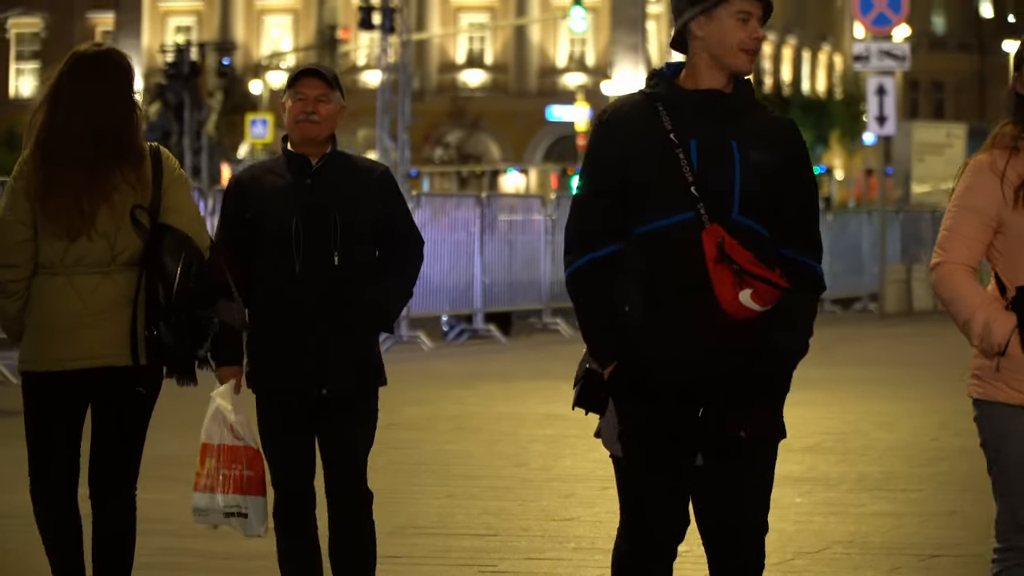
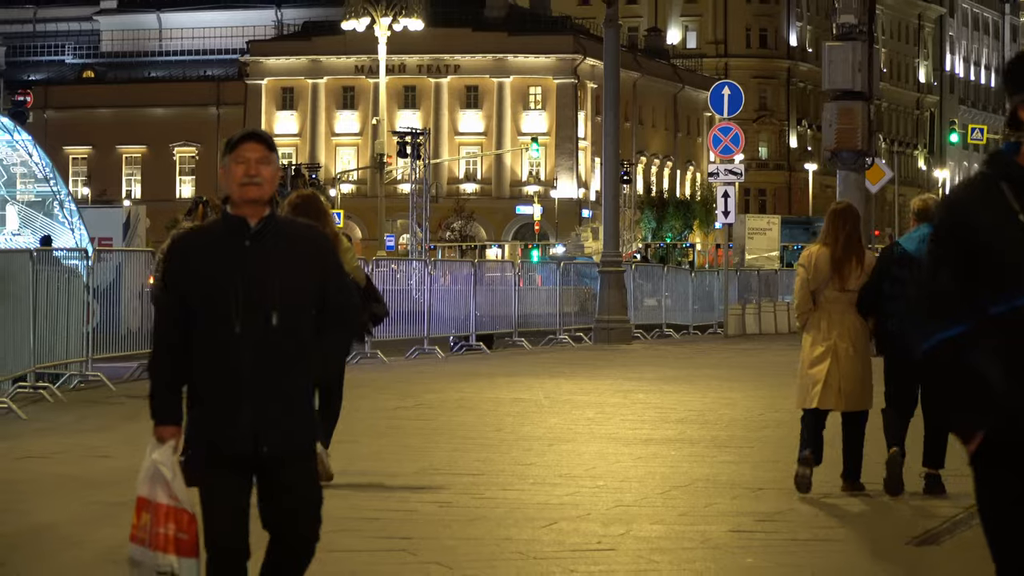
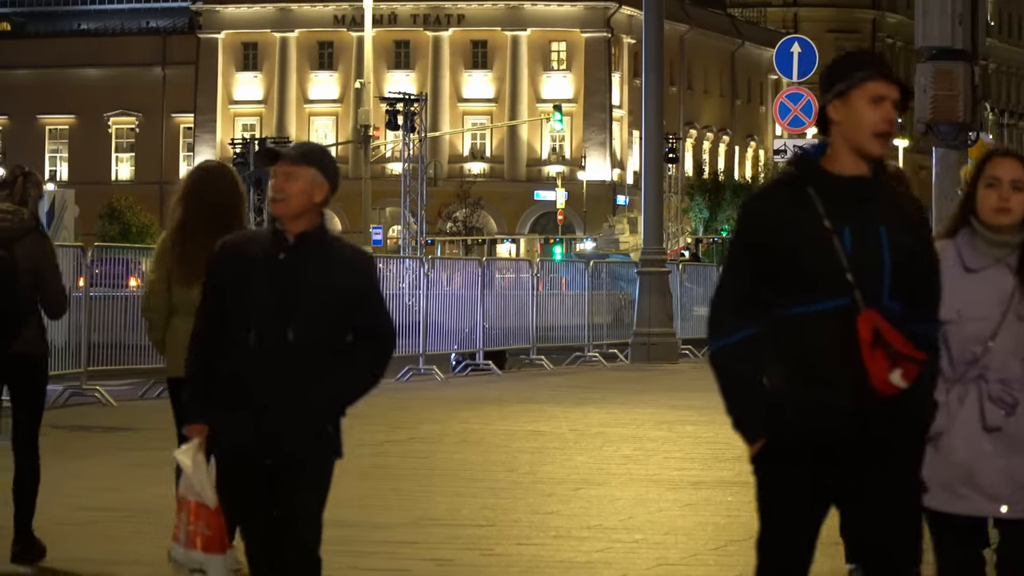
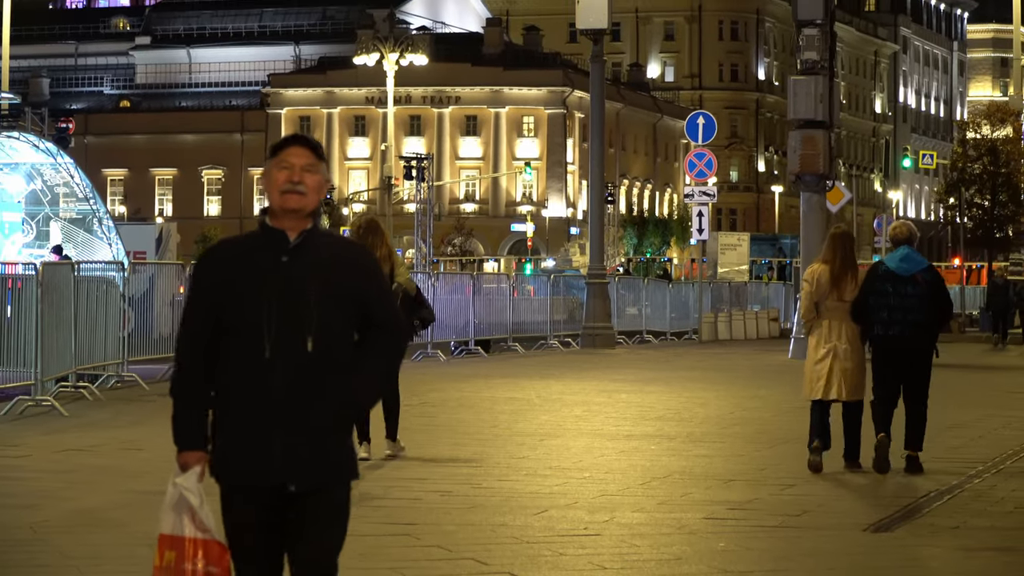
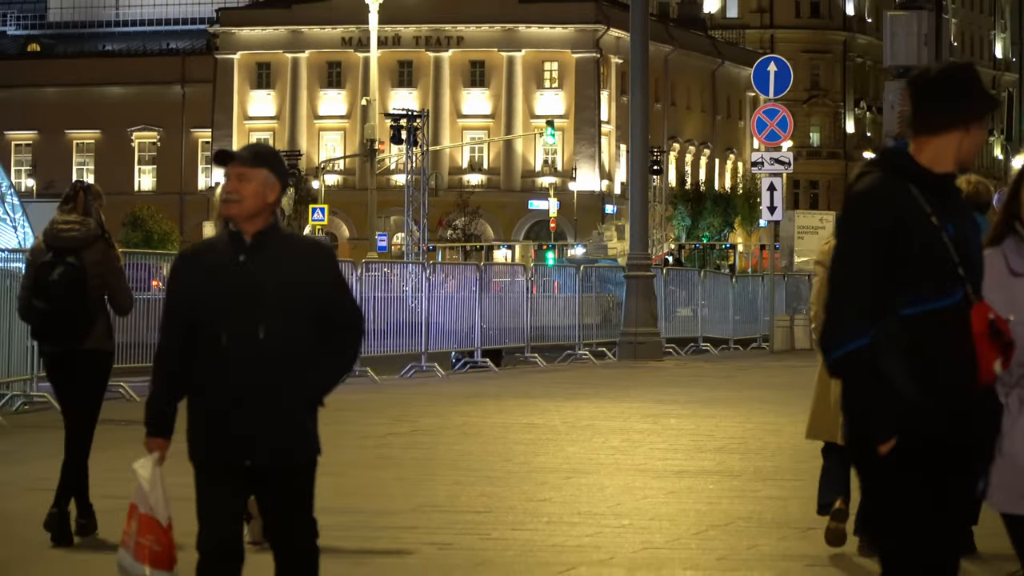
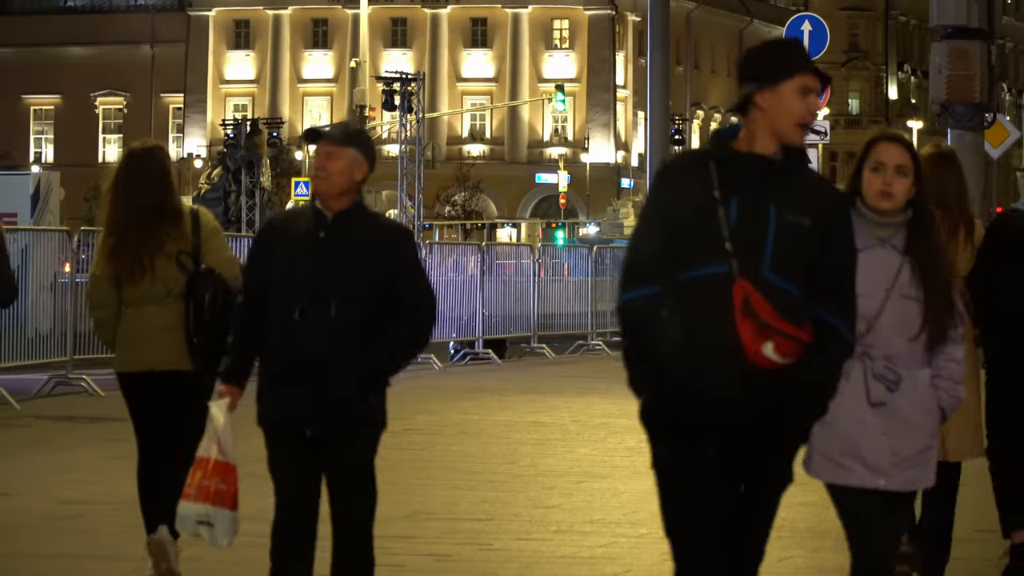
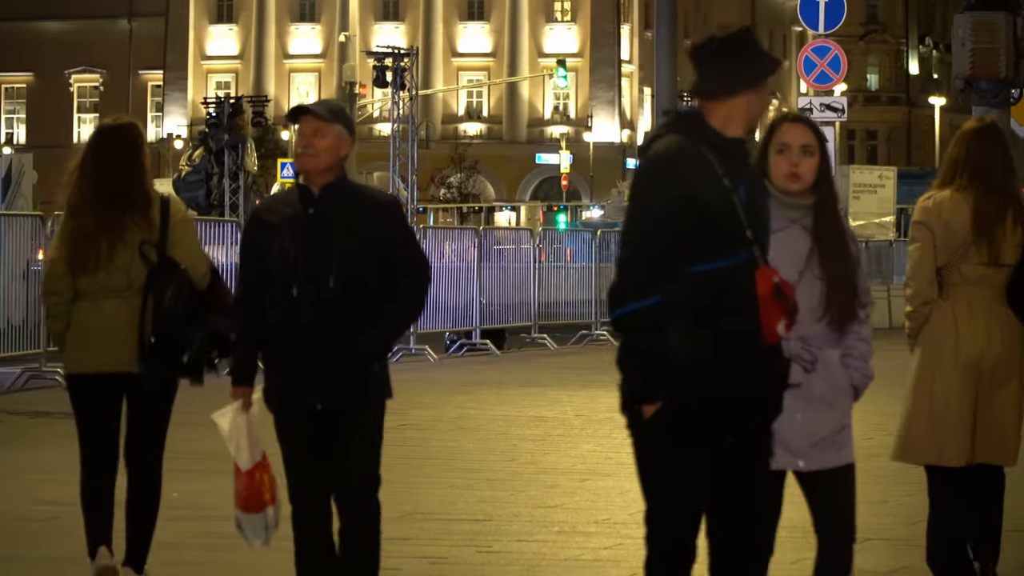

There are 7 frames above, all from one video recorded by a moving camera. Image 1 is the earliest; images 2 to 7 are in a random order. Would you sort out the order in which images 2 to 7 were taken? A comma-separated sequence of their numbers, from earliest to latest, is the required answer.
7, 6, 3, 5, 2, 4
